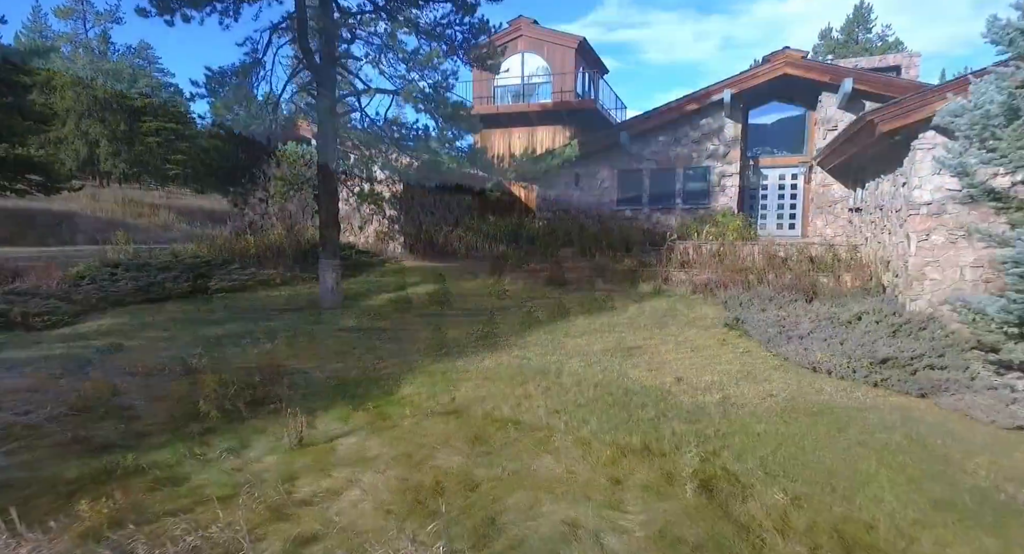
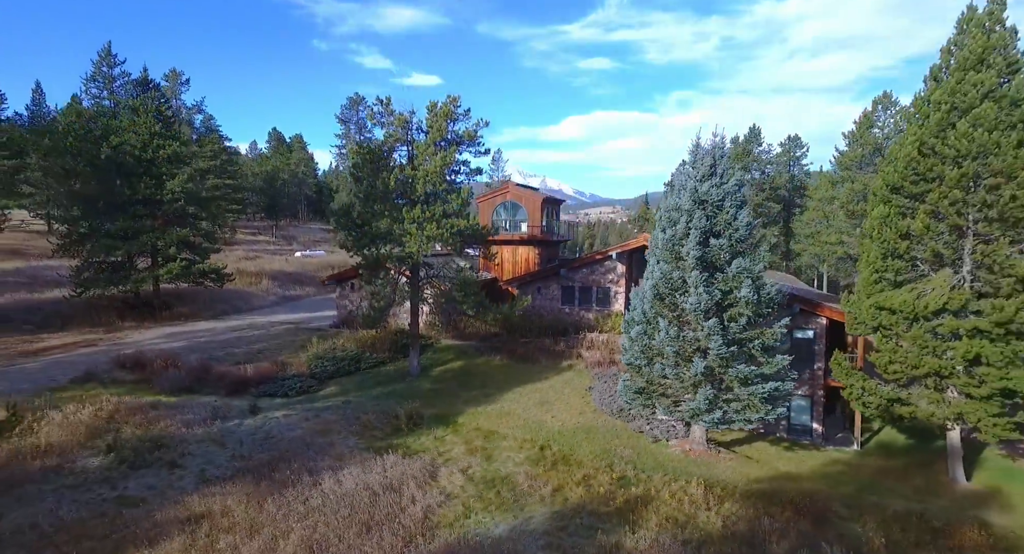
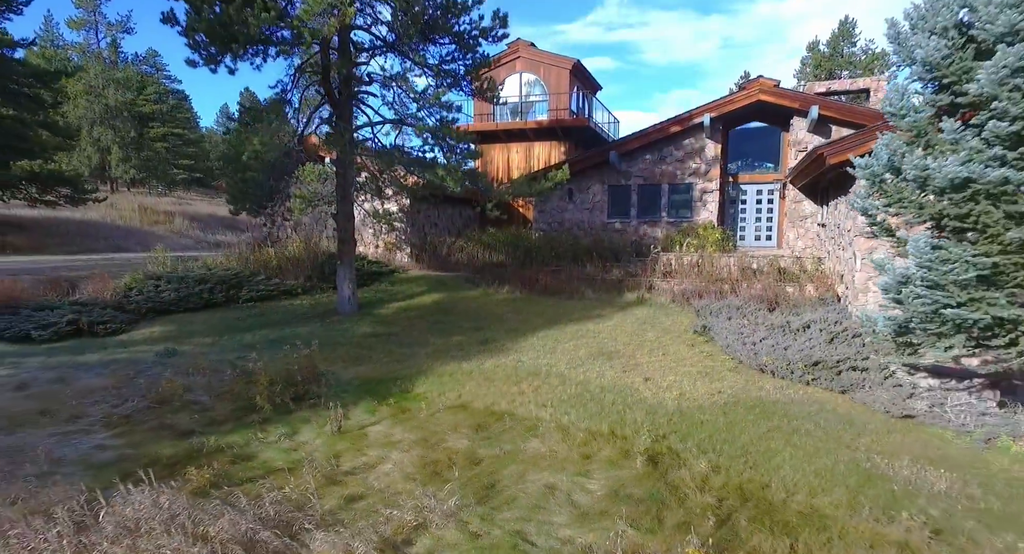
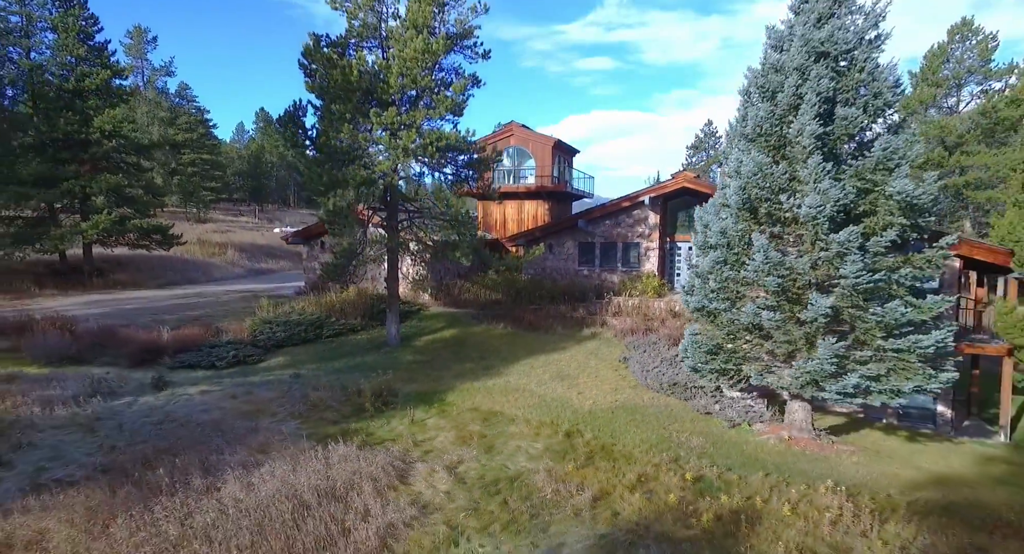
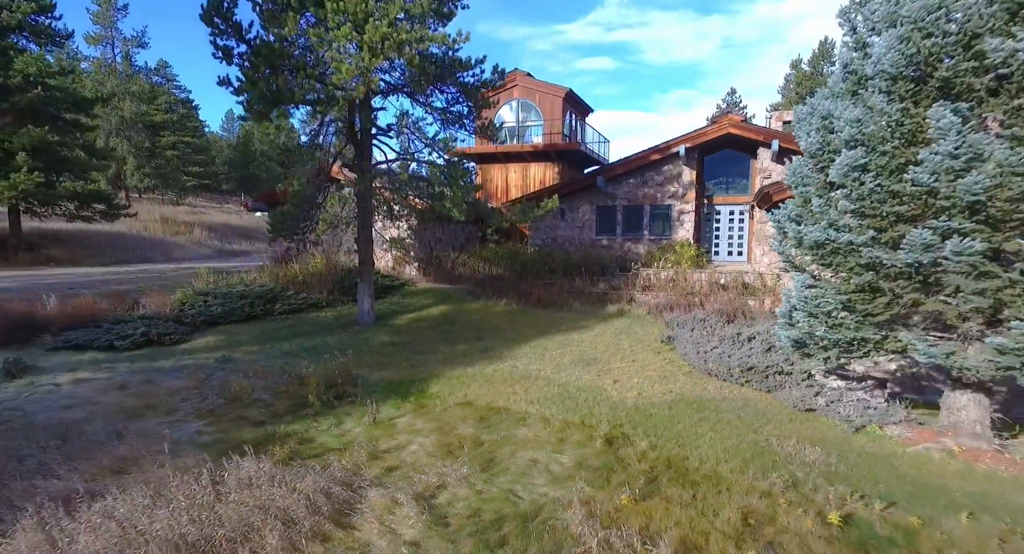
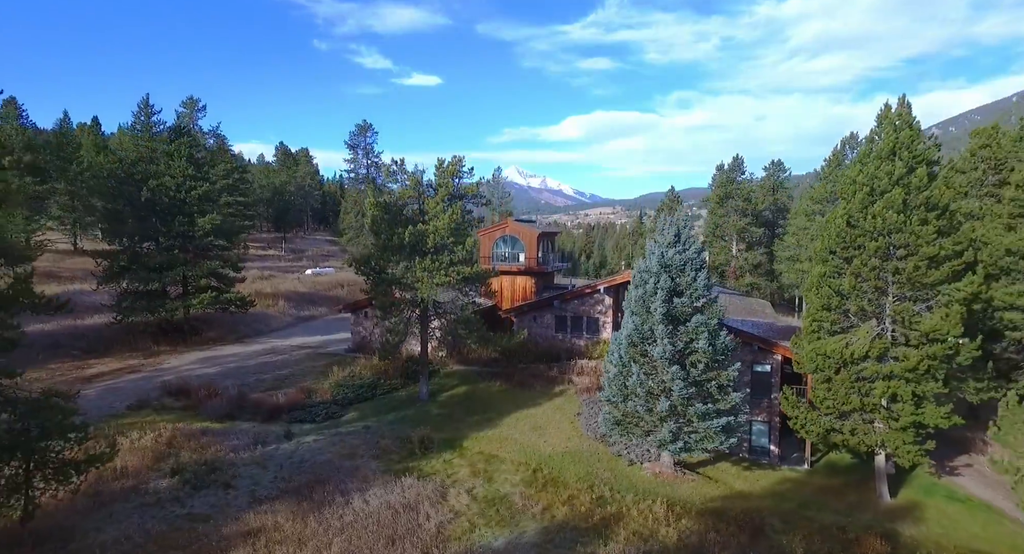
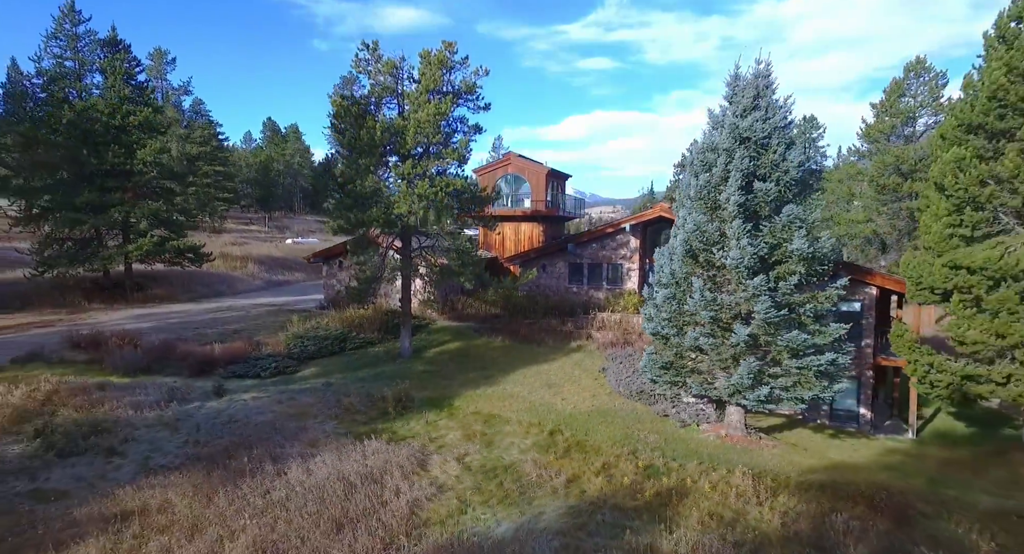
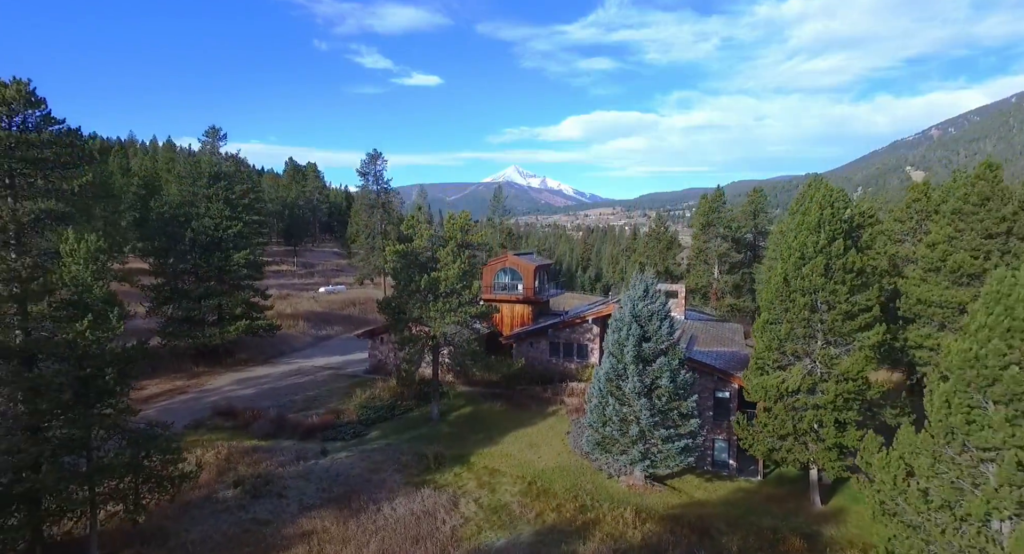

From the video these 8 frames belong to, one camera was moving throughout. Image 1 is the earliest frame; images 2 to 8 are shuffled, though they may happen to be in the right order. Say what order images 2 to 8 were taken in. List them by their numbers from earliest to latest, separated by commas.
3, 5, 4, 7, 2, 6, 8
